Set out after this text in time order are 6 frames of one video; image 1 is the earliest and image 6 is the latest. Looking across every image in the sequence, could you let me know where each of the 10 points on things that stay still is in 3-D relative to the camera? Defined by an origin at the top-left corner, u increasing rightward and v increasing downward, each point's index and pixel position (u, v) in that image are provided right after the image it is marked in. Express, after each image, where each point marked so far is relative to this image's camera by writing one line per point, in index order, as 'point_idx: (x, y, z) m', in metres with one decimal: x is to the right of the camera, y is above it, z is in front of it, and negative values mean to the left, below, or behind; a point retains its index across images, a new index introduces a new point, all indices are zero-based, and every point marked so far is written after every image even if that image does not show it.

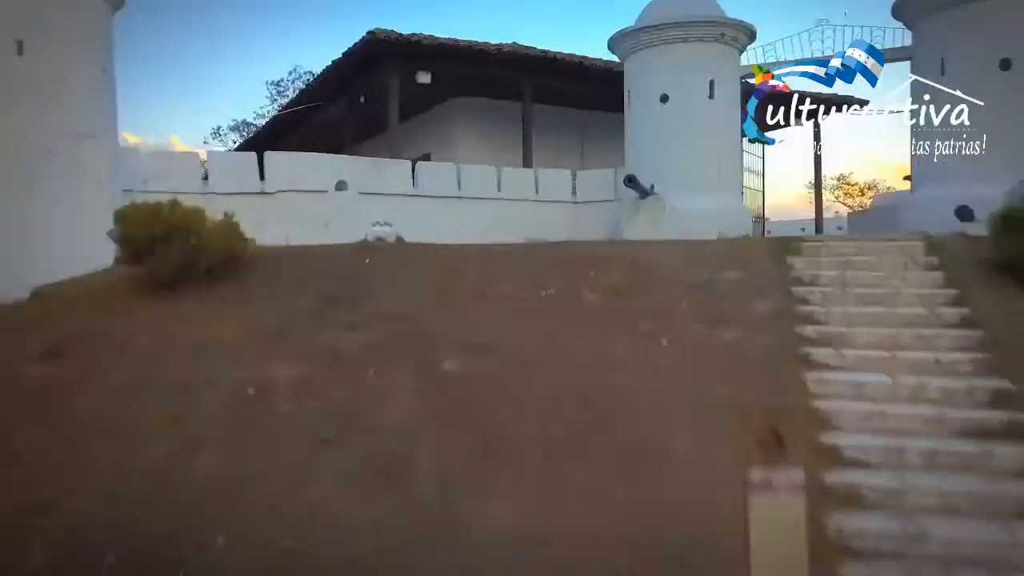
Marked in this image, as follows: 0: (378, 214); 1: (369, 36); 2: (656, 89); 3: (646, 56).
0: (-1.9, +1.0, +10.4) m
1: (-2.2, +3.8, +11.1) m
2: (+2.2, +3.0, +10.8) m
3: (+2.0, +3.5, +10.9) m
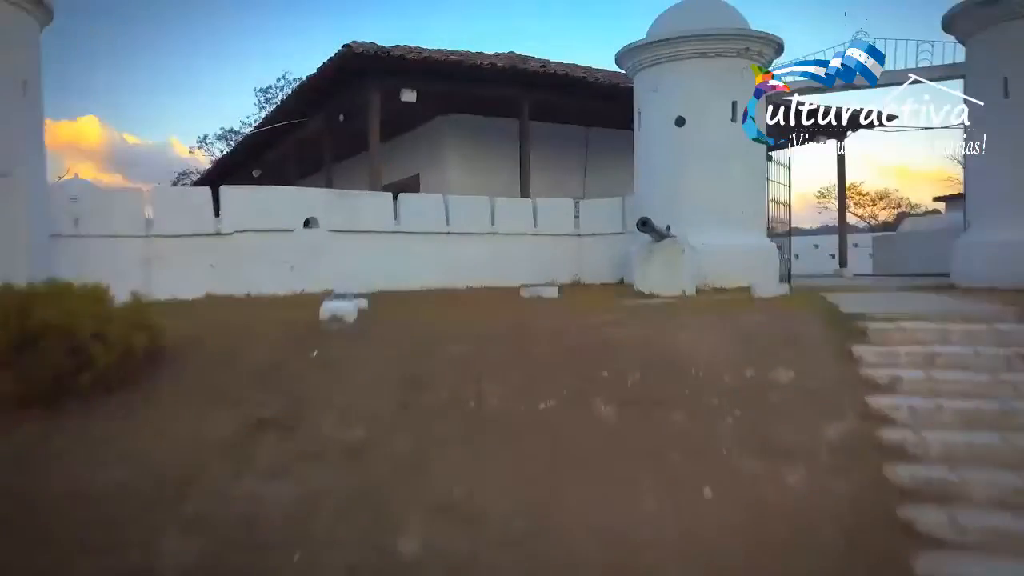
0: (-2.0, +0.4, +9.1) m
1: (-2.3, +3.2, +9.8) m
2: (+2.1, +2.3, +9.5) m
3: (+1.9, +2.8, +9.6) m
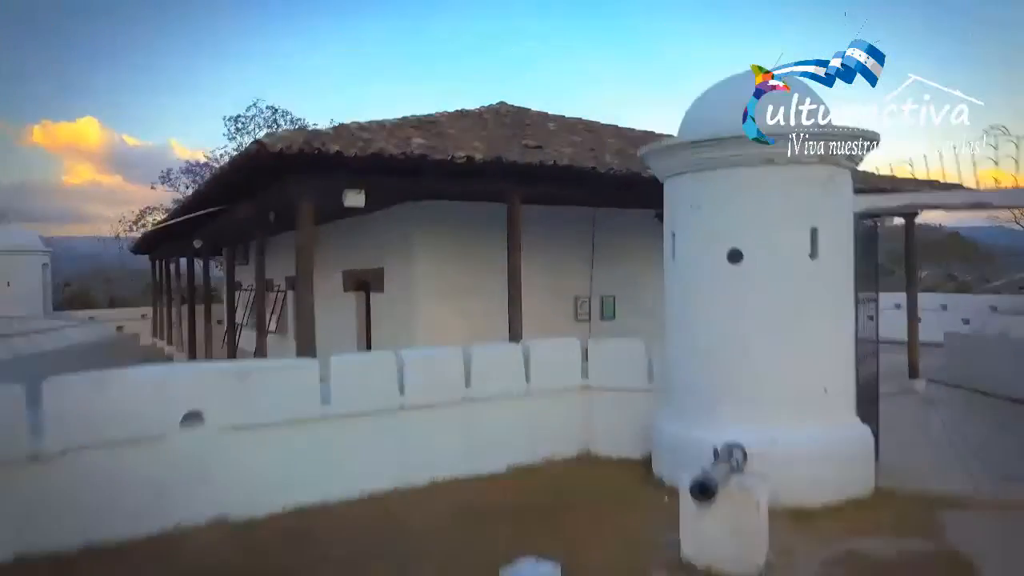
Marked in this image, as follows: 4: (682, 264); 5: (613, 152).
0: (-2.1, -1.5, +6.2) m
1: (-2.4, +1.3, +6.9) m
2: (+1.9, +0.5, +6.6) m
3: (+1.8, +1.0, +6.7) m
4: (+1.6, +0.3, +7.1) m
5: (+1.4, +1.9, +10.1) m
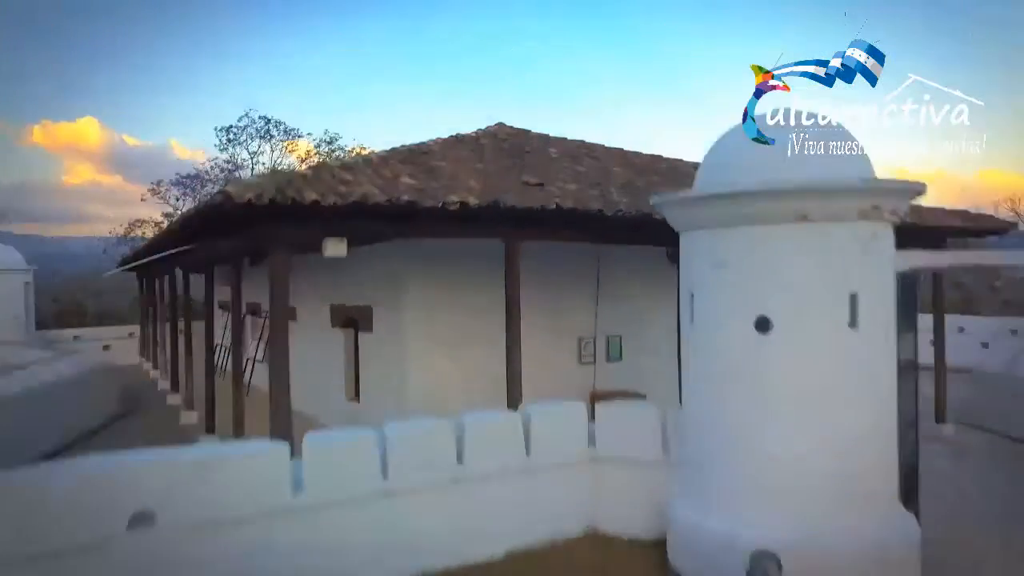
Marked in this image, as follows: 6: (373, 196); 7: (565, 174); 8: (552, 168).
0: (-2.2, -2.0, +5.4) m
1: (-2.5, +0.8, +6.1) m
2: (+1.9, -0.1, +5.9) m
3: (+1.8, +0.4, +5.9) m
4: (+1.6, -0.3, +6.3) m
5: (+1.4, +1.3, +9.3) m
6: (-1.3, +0.9, +6.8) m
7: (+0.7, +1.5, +9.6) m
8: (+0.6, +1.6, +9.9) m
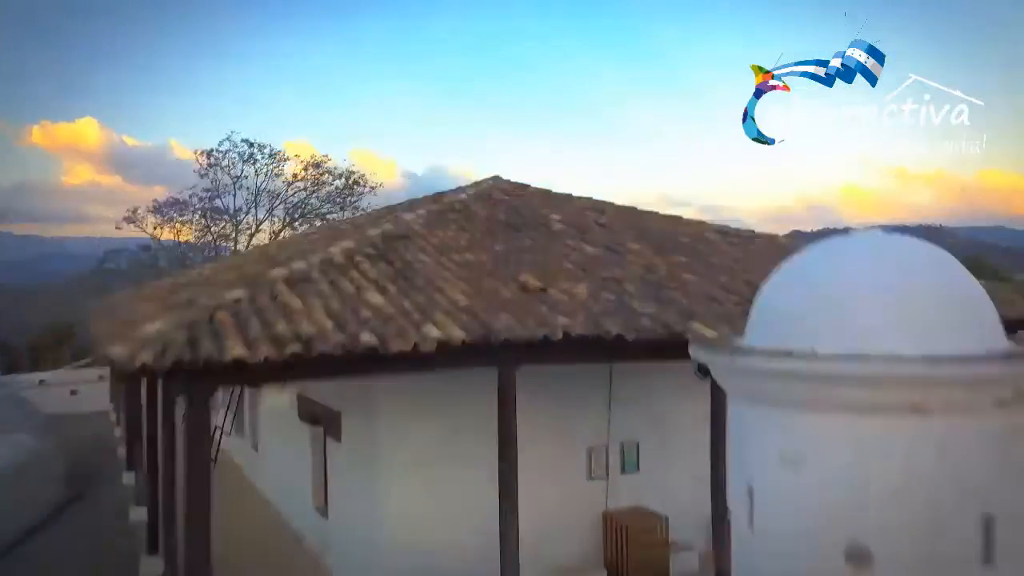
0: (-2.2, -3.3, +3.7) m
1: (-2.5, -0.5, +4.5) m
2: (+1.8, -1.4, +4.2) m
3: (+1.7, -0.8, +4.2) m
4: (+1.6, -1.6, +4.6) m
5: (+1.4, +0.1, +7.6) m
6: (-1.4, -0.3, +5.2) m
7: (+0.7, +0.3, +7.9) m
8: (+0.5, +0.4, +8.3) m
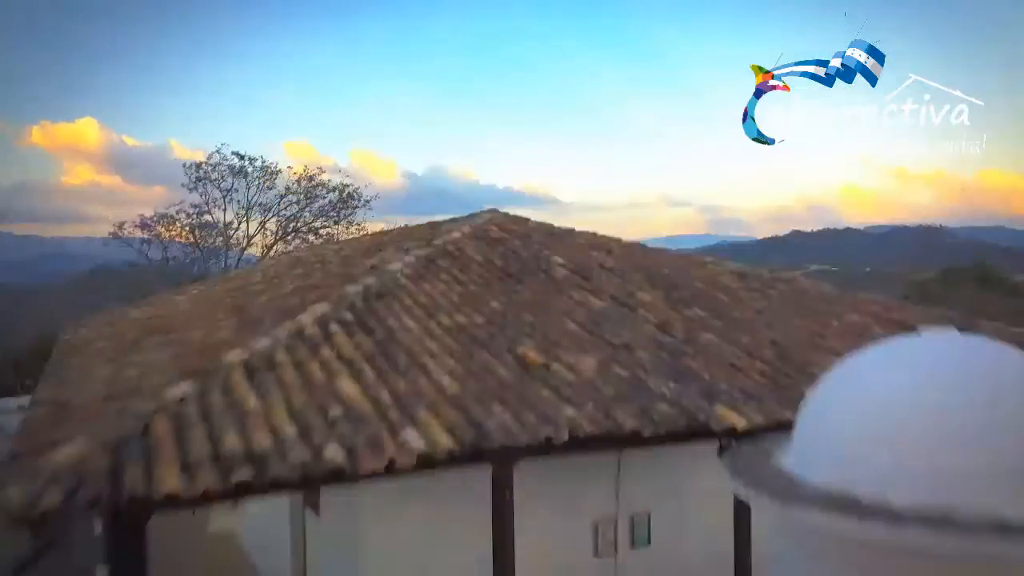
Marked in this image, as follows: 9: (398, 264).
0: (-2.2, -3.9, +2.8) m
1: (-2.5, -1.1, +3.6) m
2: (+1.8, -2.0, +3.3) m
3: (+1.7, -1.5, +3.3) m
4: (+1.6, -2.2, +3.7) m
5: (+1.3, -0.6, +6.8) m
6: (-1.4, -1.0, +4.3) m
7: (+0.6, -0.4, +7.0) m
8: (+0.5, -0.2, +7.4) m
9: (-1.3, +0.3, +8.4) m
